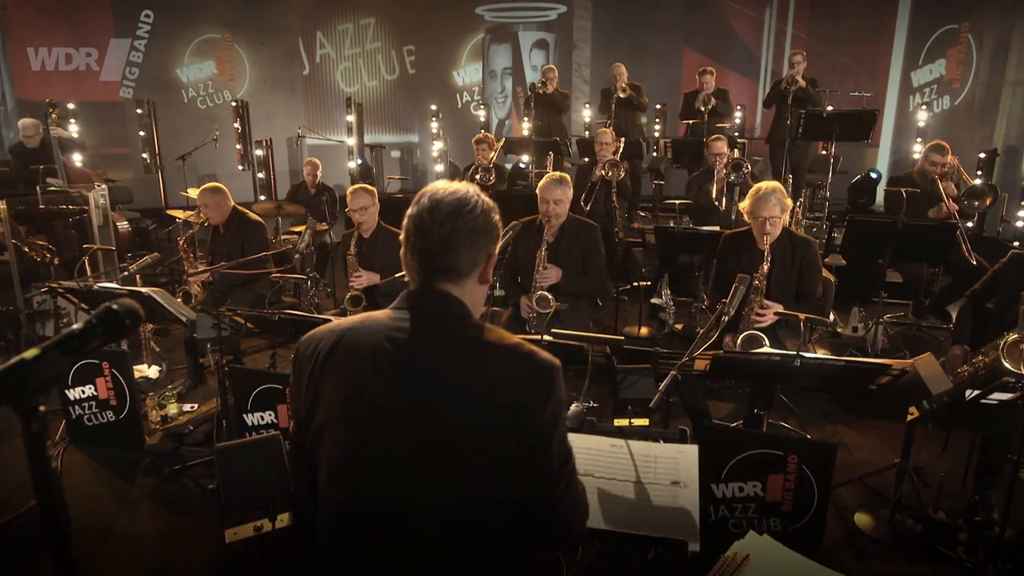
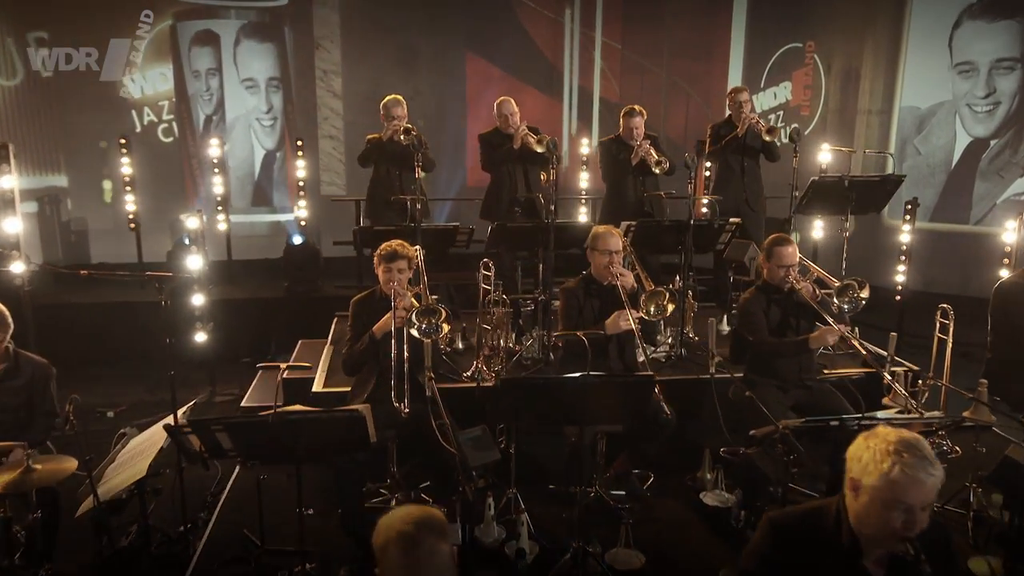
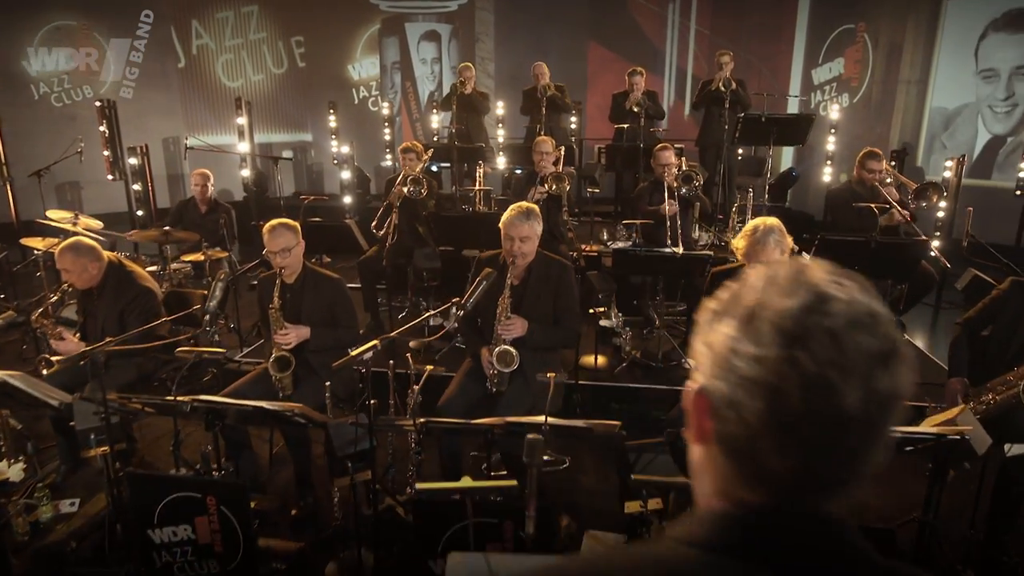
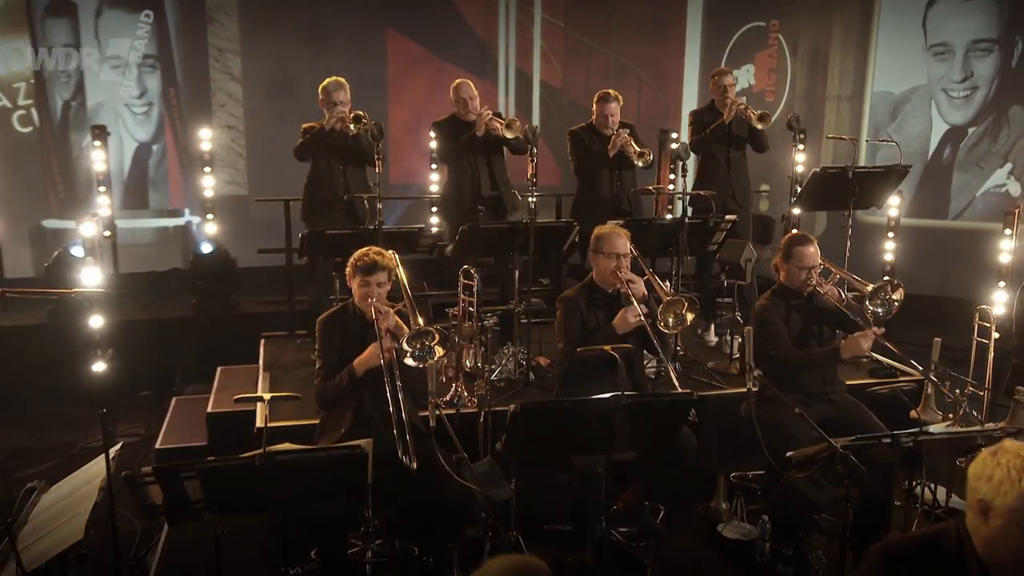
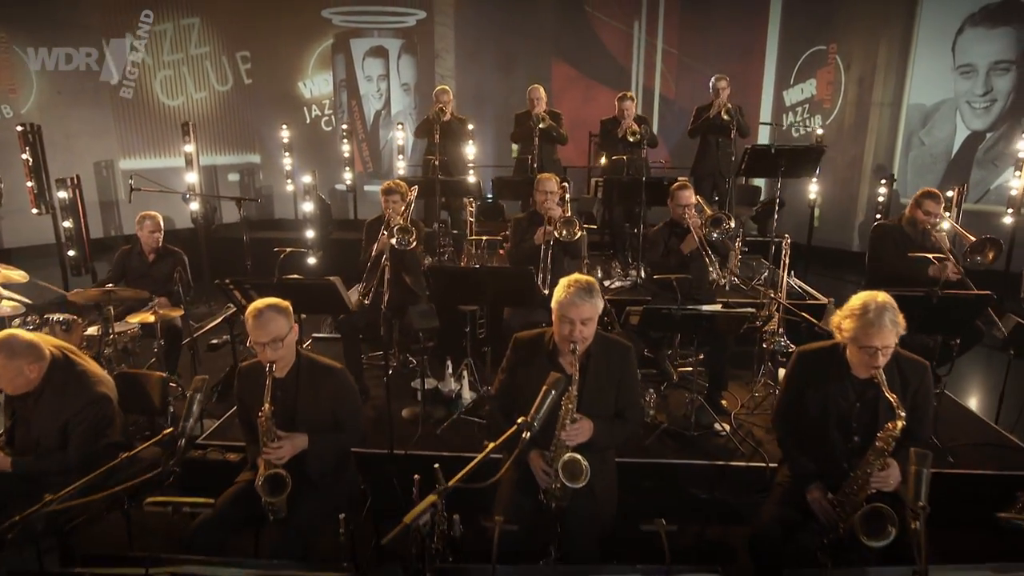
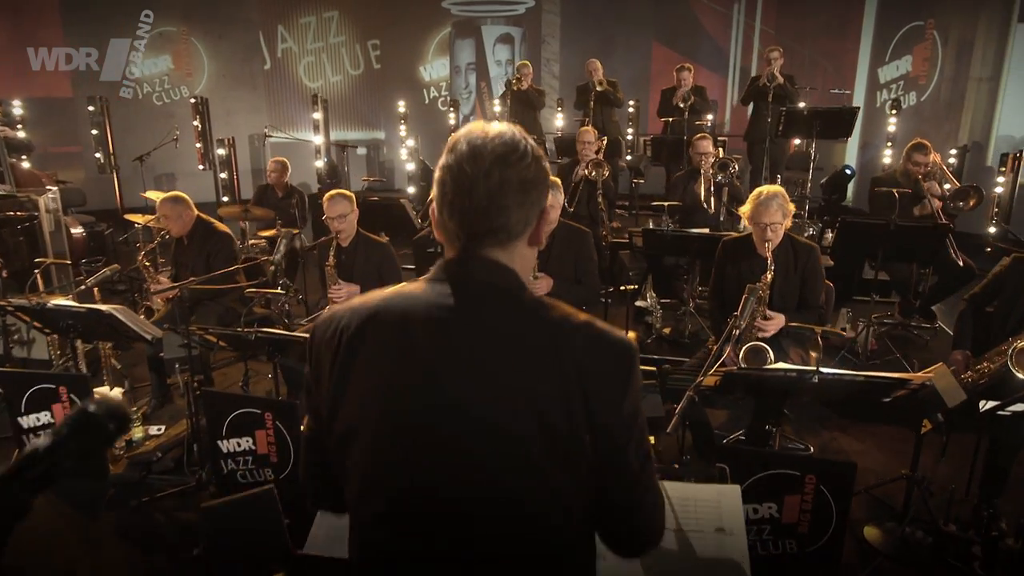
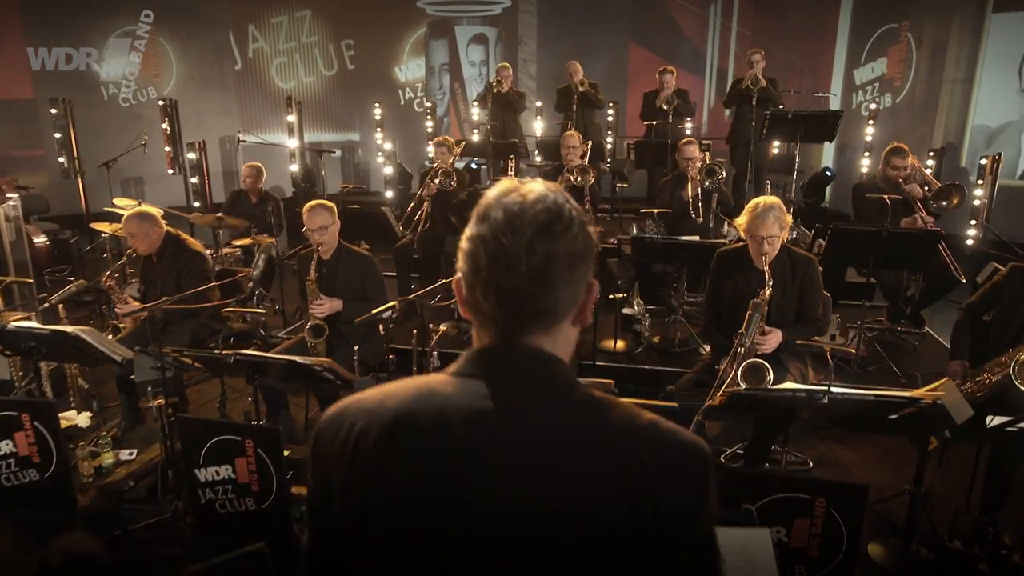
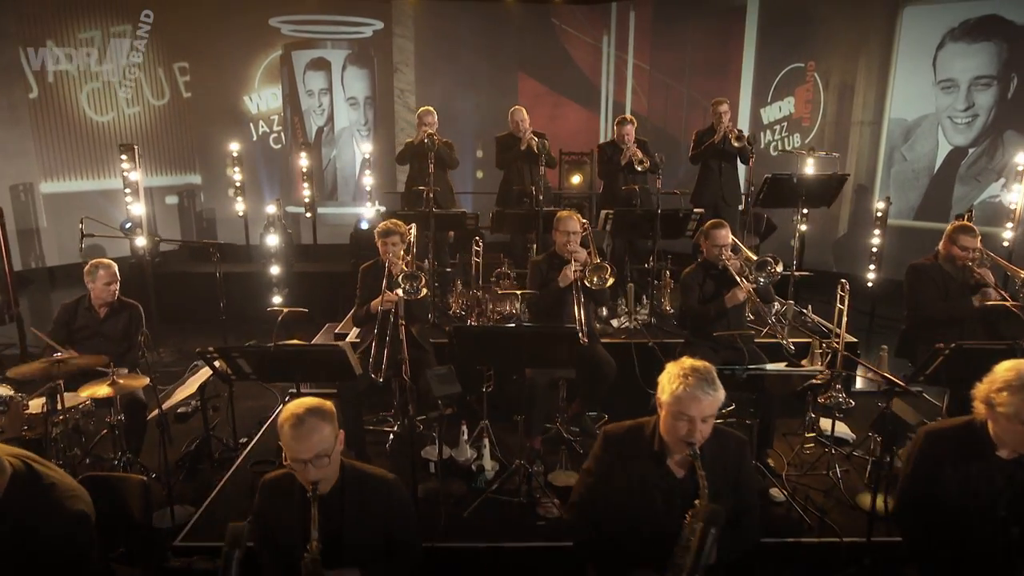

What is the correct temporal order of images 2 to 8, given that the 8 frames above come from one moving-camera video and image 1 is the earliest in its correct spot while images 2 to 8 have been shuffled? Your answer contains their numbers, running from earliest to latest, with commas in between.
6, 7, 3, 5, 8, 2, 4
